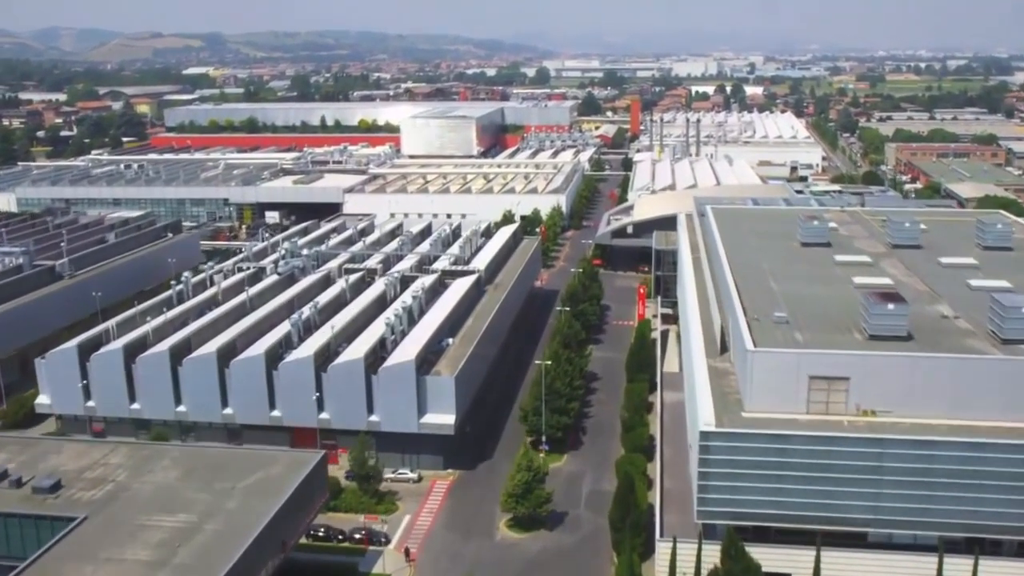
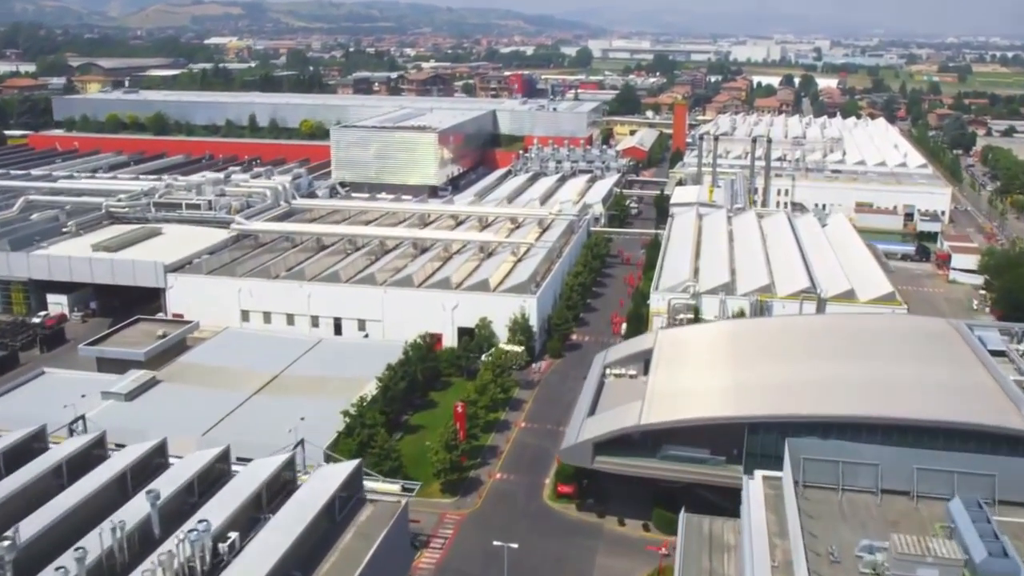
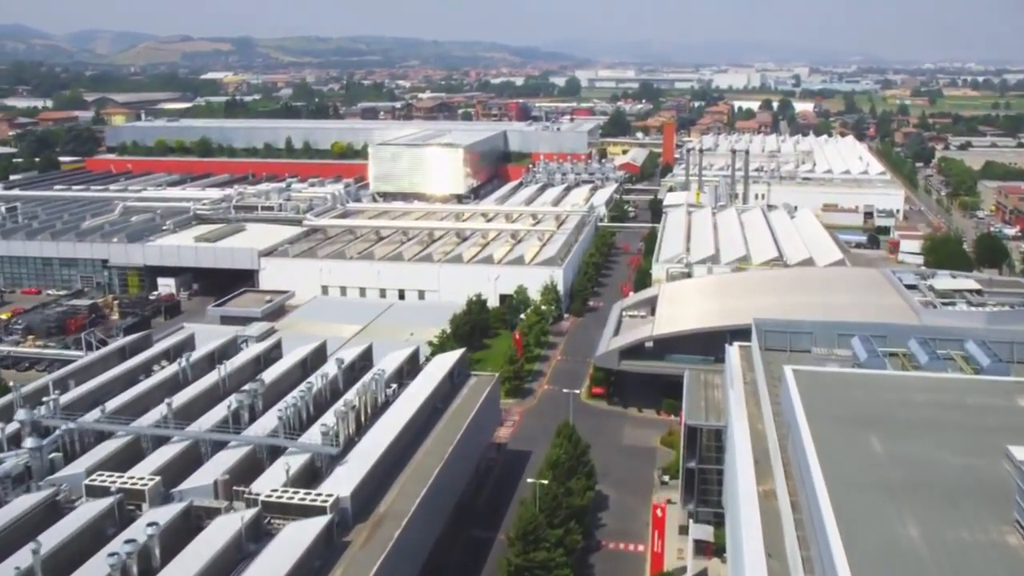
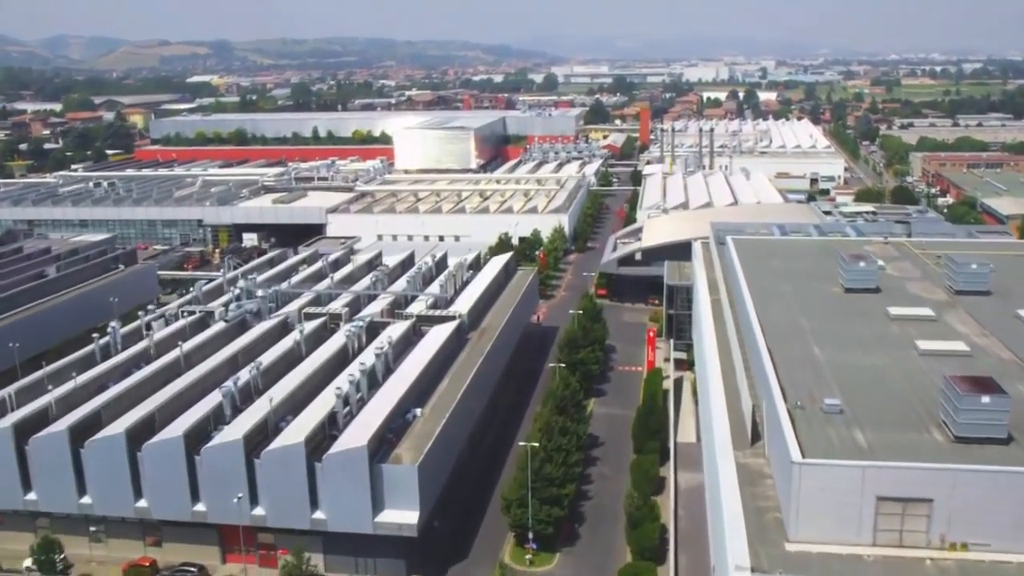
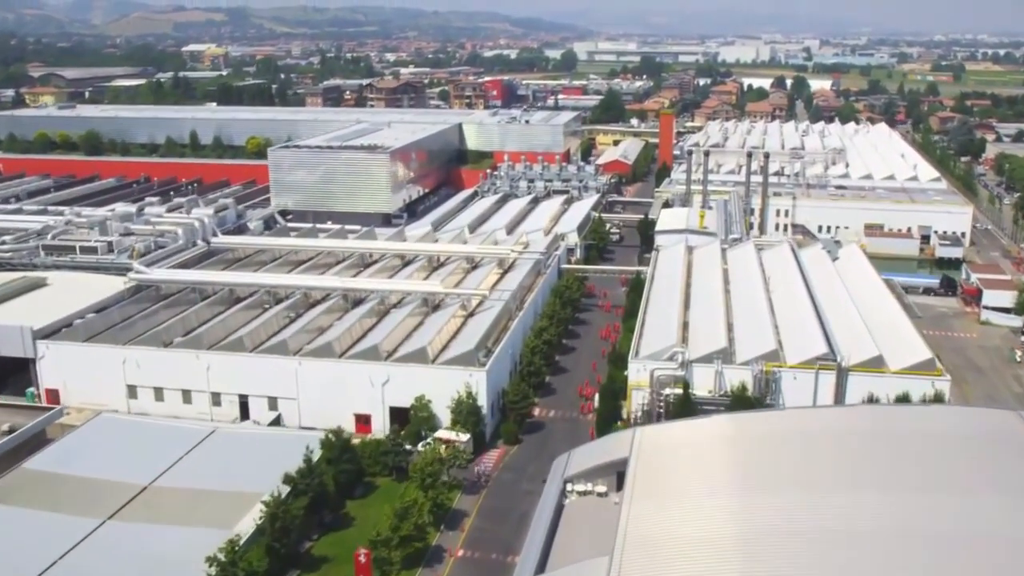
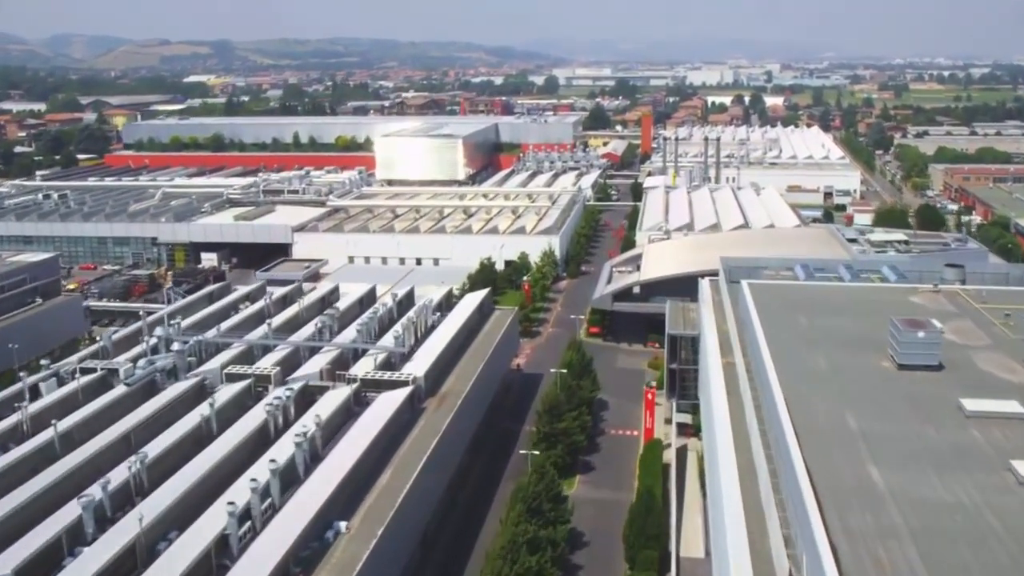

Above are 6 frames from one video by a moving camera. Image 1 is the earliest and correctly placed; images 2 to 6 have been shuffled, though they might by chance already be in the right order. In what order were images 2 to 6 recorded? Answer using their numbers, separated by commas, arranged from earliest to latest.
4, 6, 3, 2, 5
